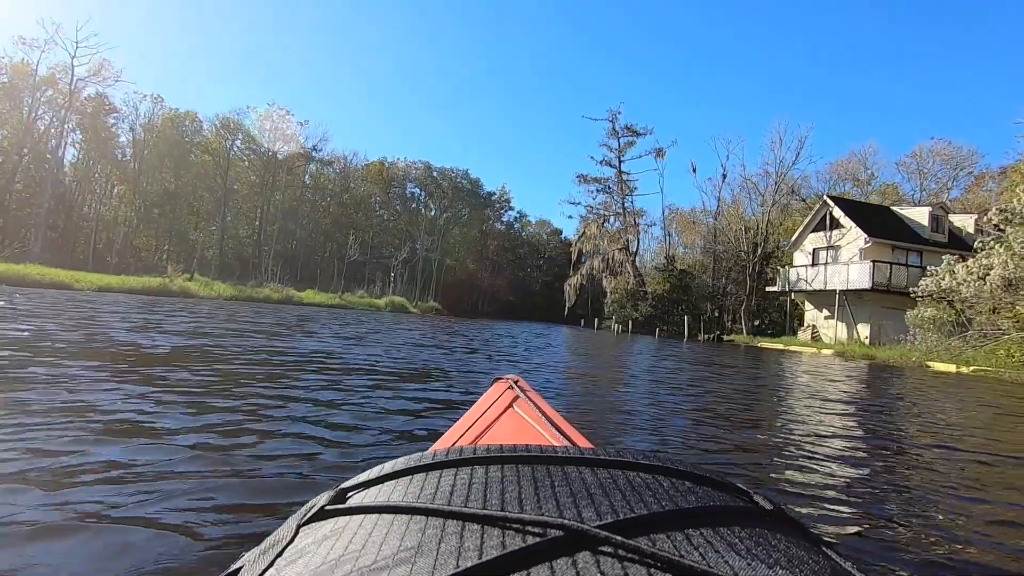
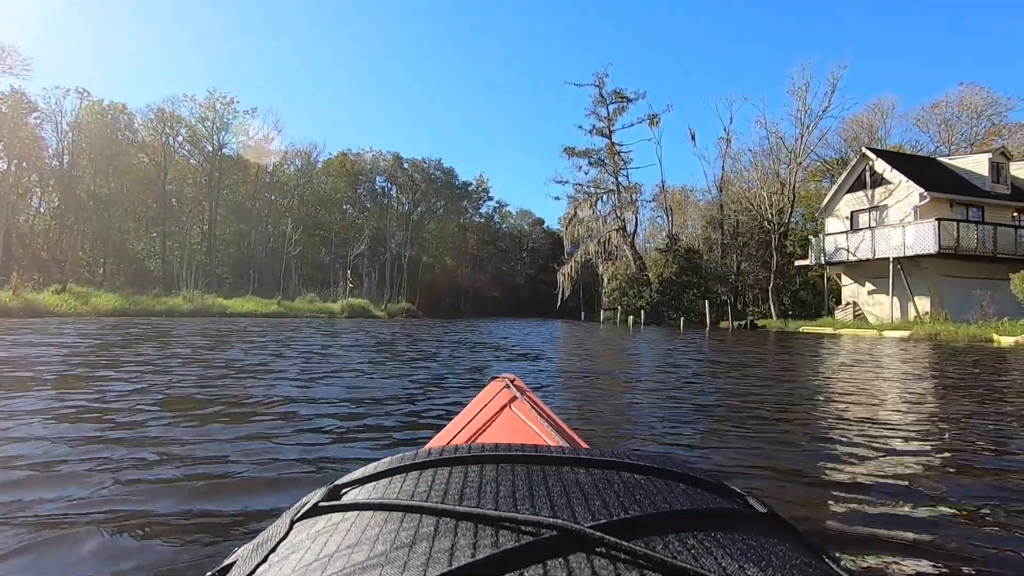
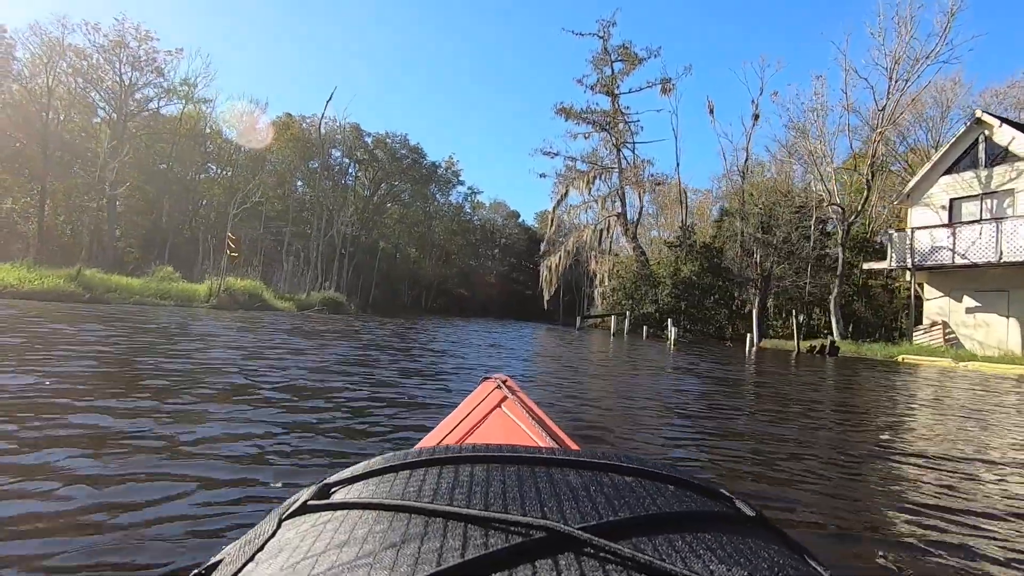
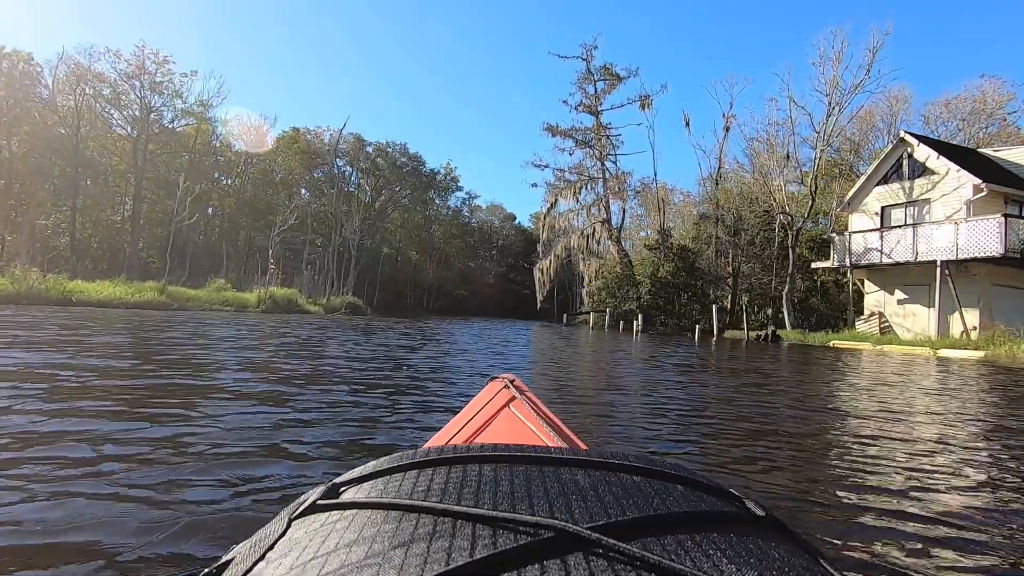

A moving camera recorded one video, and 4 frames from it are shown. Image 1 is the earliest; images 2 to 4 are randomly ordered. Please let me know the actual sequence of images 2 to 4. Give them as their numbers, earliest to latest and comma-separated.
2, 4, 3
